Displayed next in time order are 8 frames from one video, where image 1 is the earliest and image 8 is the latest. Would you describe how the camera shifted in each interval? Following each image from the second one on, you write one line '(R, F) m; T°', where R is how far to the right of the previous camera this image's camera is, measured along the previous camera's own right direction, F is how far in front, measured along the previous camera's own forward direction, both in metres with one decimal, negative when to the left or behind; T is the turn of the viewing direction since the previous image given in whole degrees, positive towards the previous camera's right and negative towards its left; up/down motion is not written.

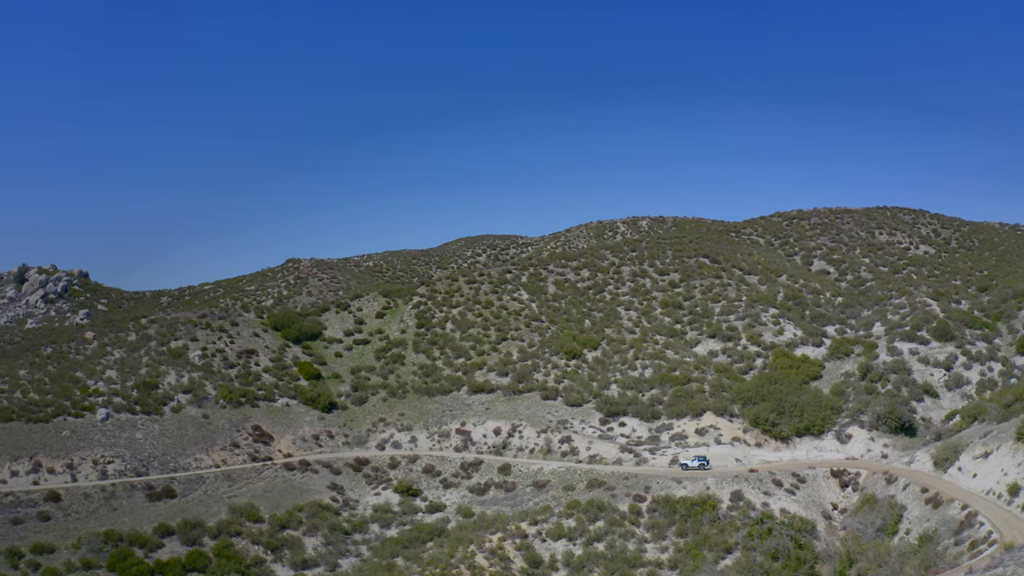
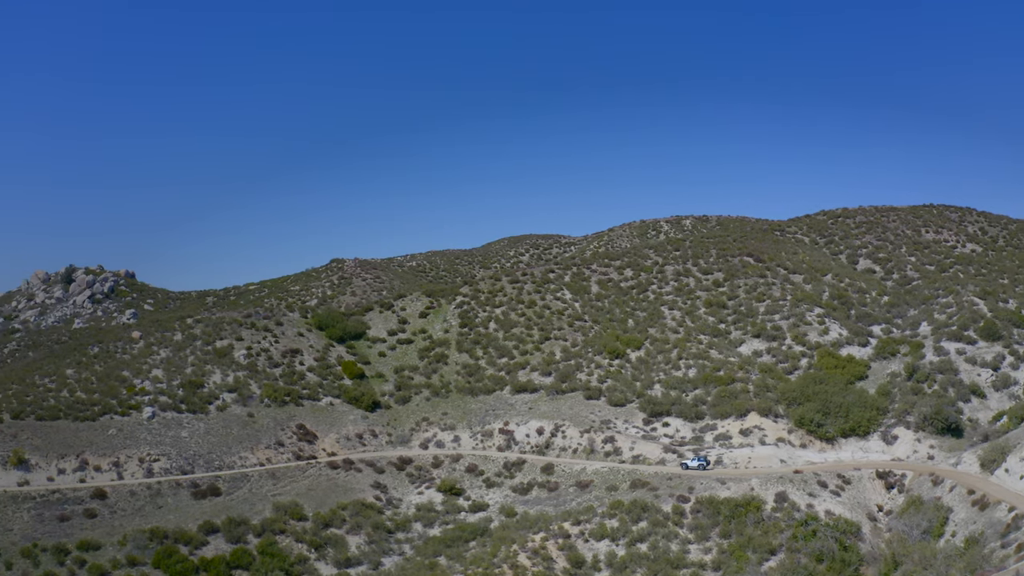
(+0.1, -0.5) m; -4°
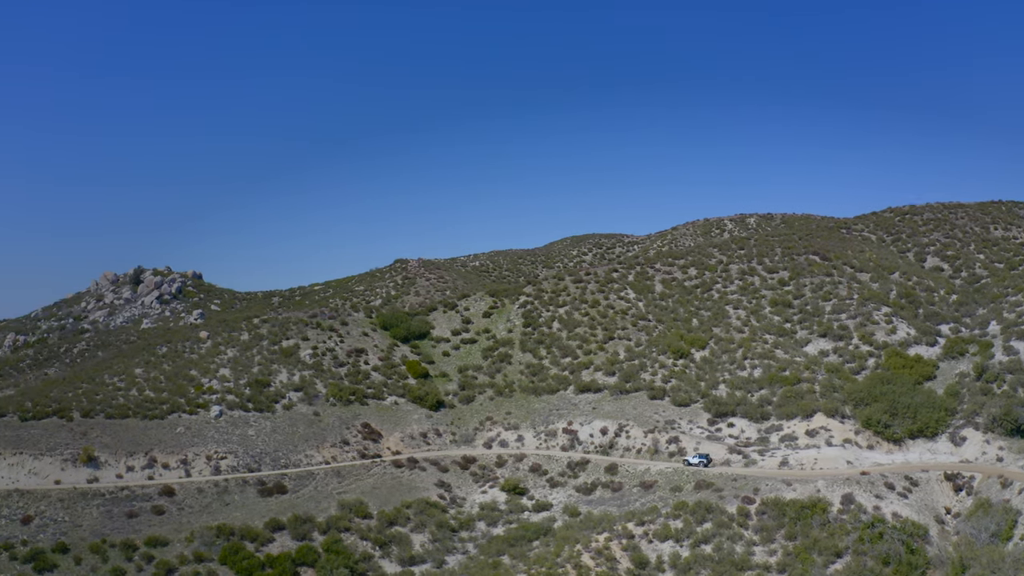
(+0.2, -0.9) m; -6°
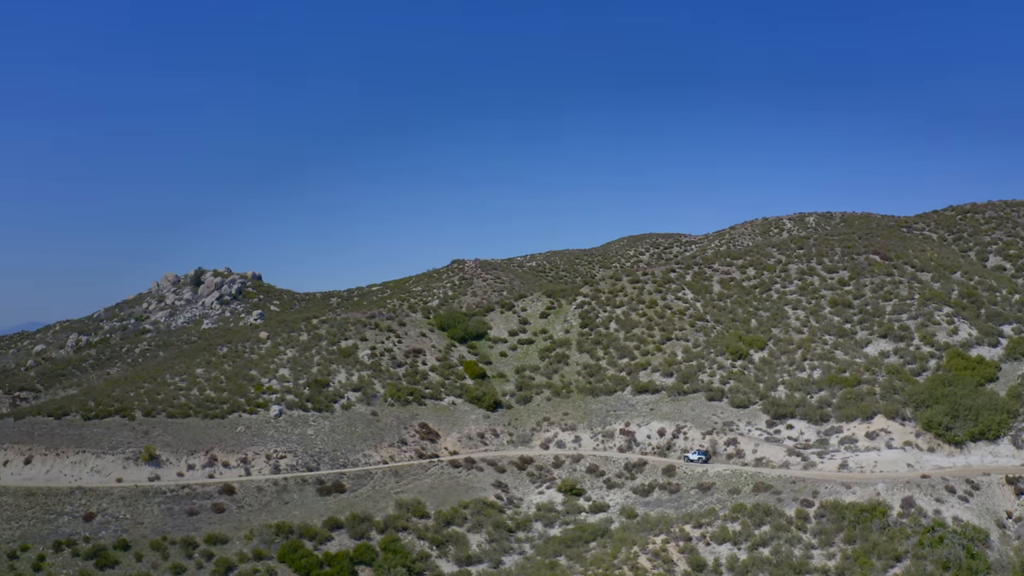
(+0.2, -0.9) m; -5°
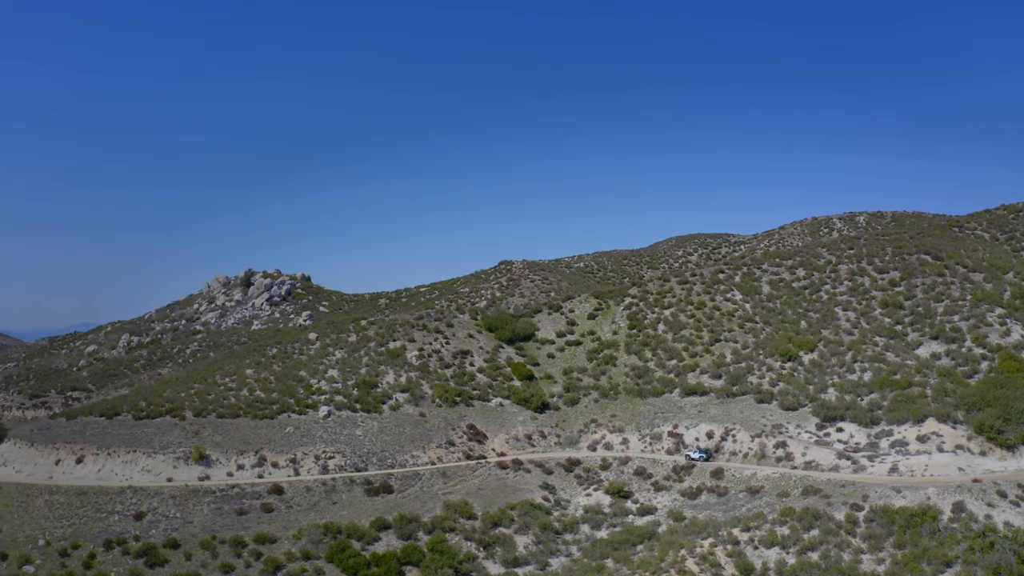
(+0.2, -0.9) m; -4°
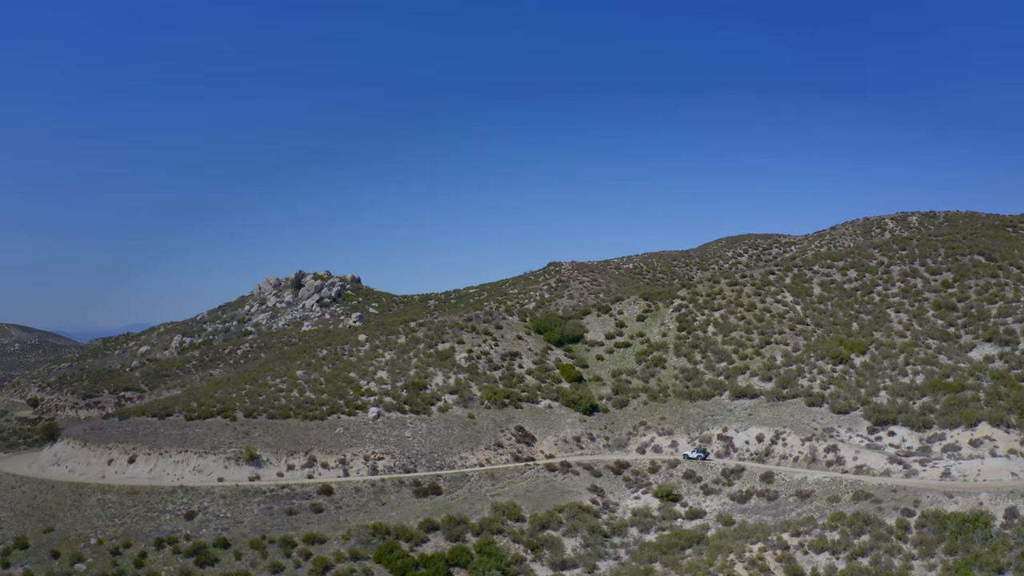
(+0.2, -1.0) m; -4°
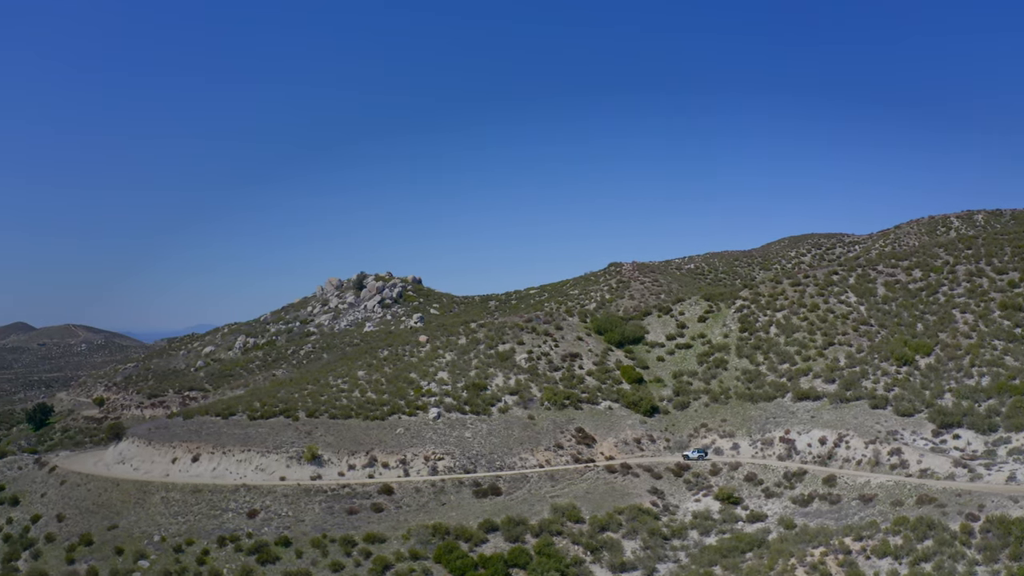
(+0.2, -1.4) m; -5°
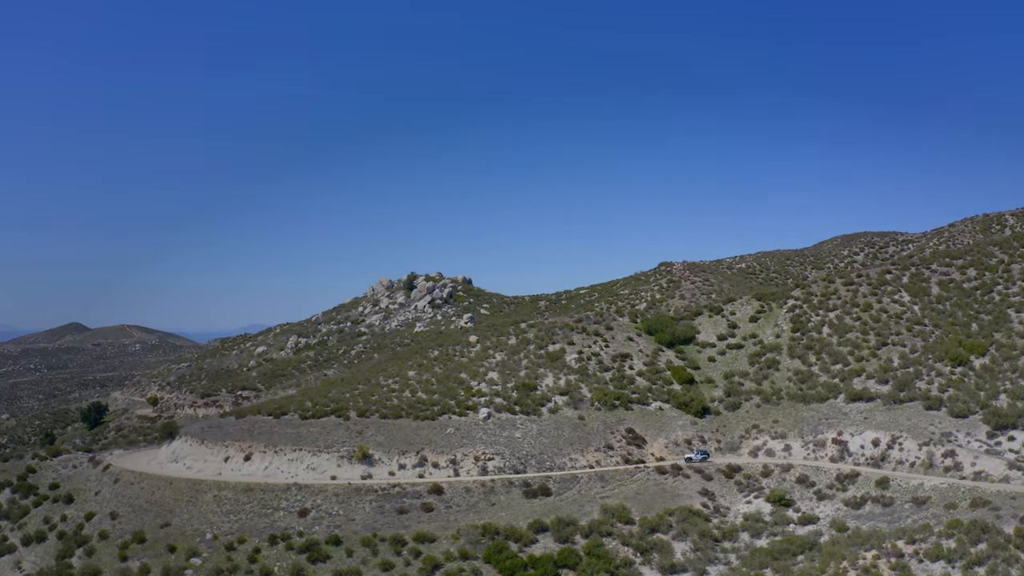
(0.0, -1.4) m; -4°
